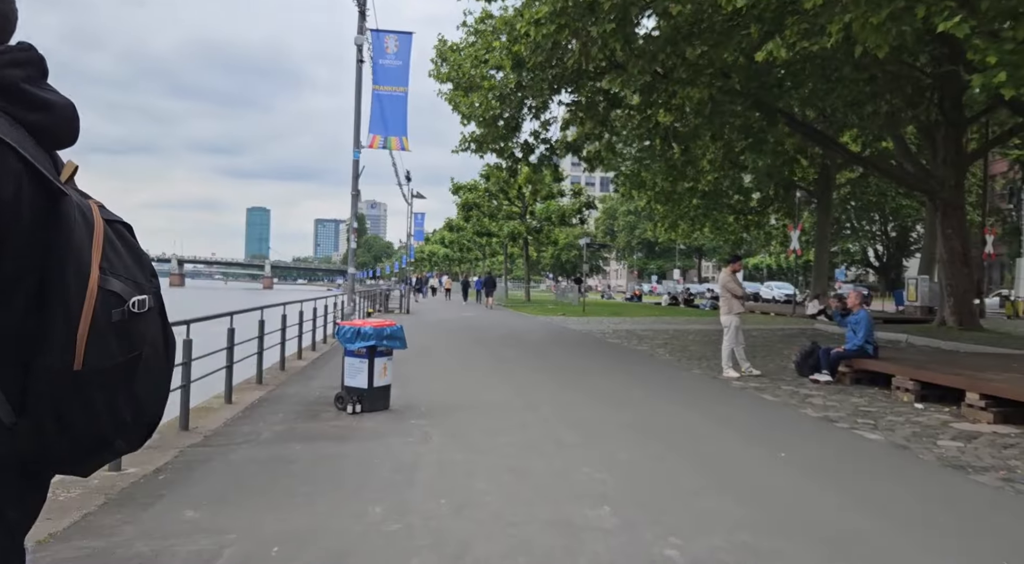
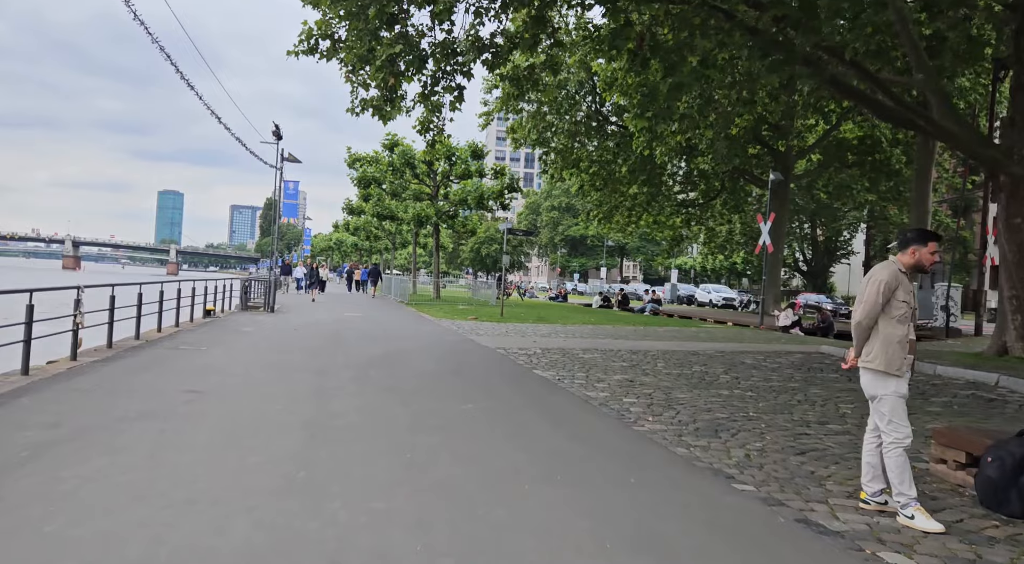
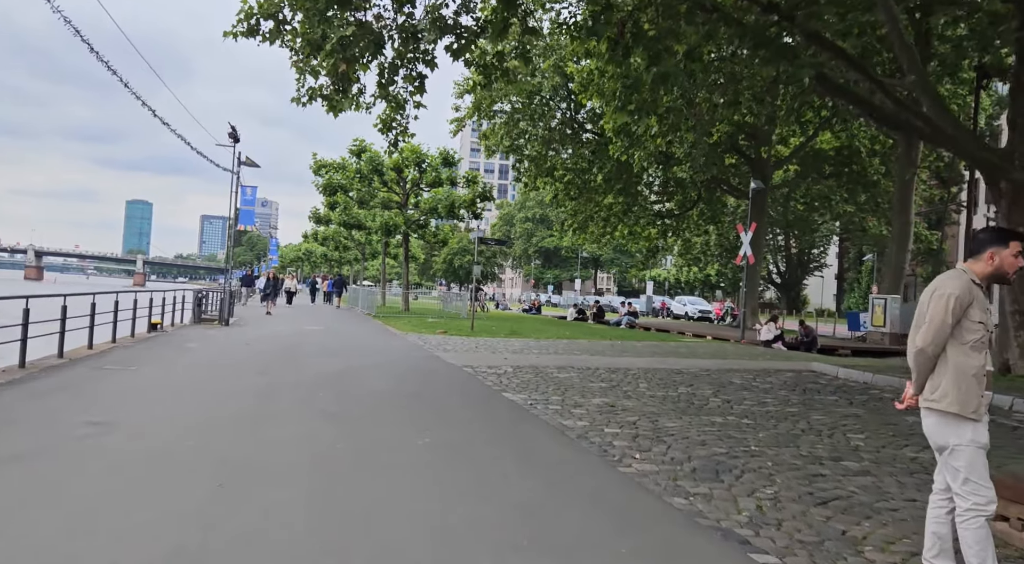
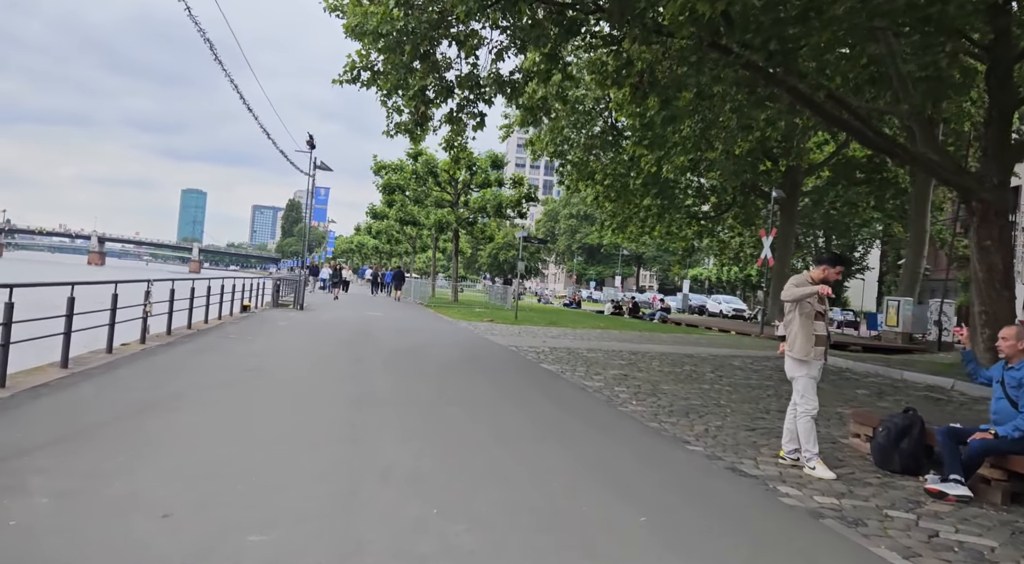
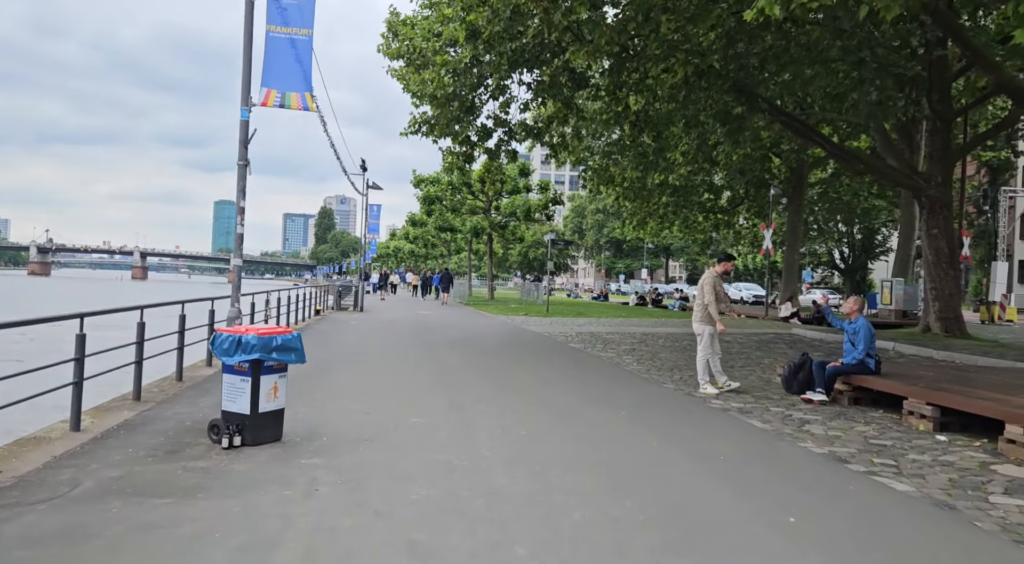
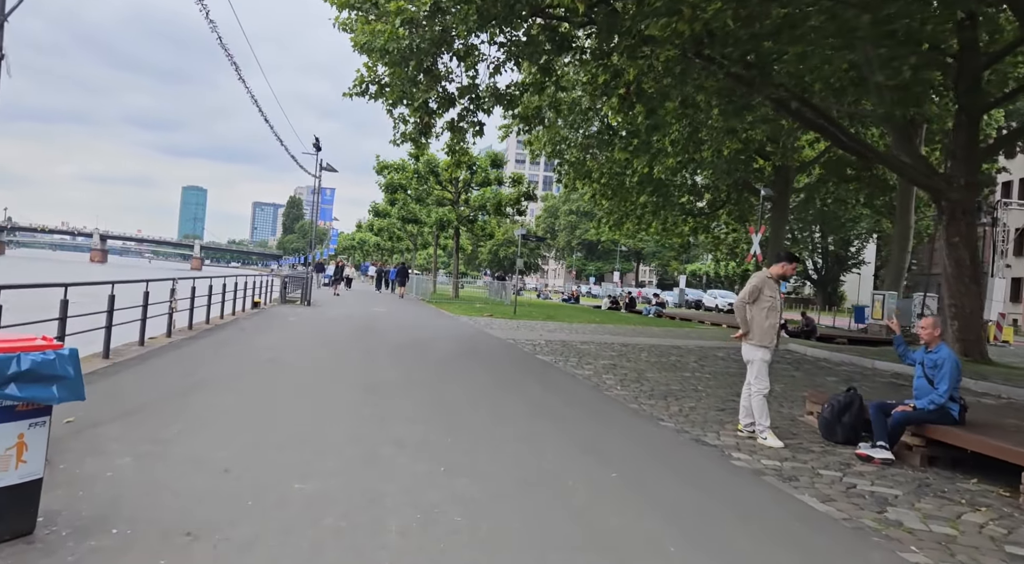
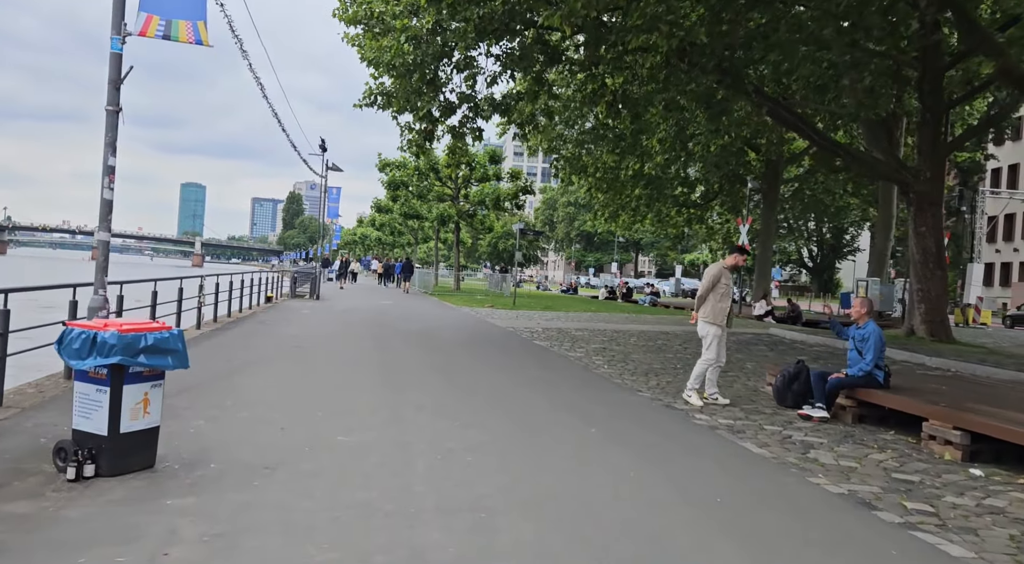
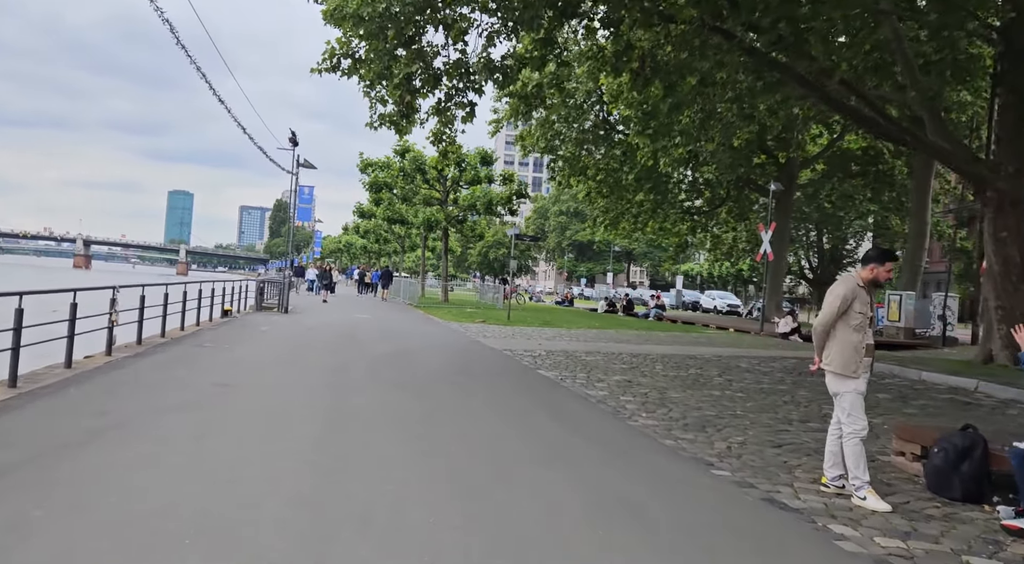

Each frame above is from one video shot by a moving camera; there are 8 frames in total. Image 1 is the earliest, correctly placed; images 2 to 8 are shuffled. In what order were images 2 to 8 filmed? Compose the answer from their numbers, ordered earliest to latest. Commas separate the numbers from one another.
5, 7, 6, 4, 8, 2, 3
